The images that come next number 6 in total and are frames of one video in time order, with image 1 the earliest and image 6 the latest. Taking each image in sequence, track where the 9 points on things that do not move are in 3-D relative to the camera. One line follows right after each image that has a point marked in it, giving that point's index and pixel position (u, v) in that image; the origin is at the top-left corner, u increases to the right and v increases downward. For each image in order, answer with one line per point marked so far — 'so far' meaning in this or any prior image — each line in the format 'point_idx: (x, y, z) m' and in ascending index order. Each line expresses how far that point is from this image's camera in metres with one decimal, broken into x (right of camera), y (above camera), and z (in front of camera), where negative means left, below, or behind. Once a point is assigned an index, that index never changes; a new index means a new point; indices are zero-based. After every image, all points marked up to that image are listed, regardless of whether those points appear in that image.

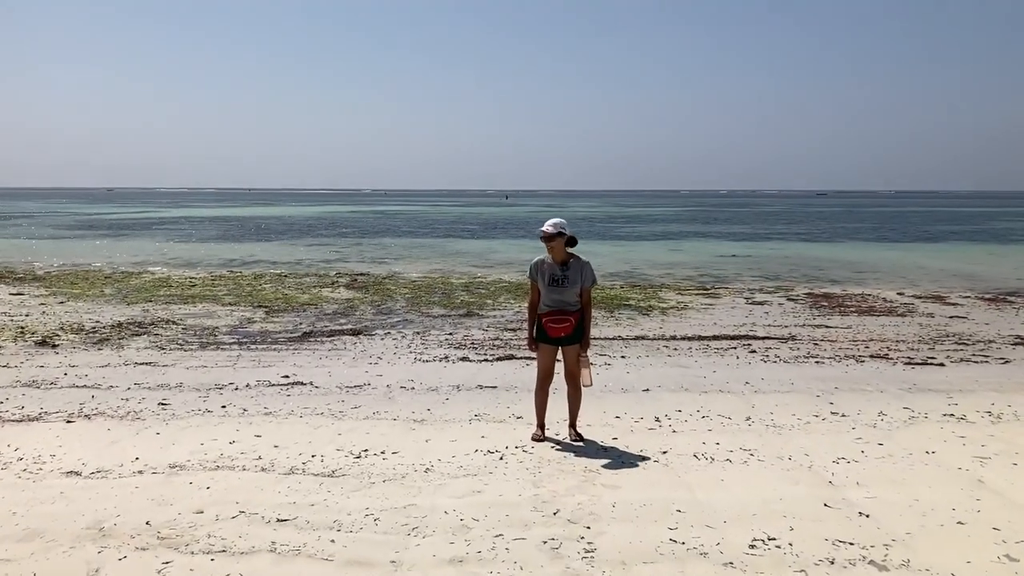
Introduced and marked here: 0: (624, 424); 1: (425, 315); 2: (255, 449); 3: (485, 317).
0: (+0.9, -1.1, +7.3) m
1: (-1.5, -0.5, +16.8) m
2: (-1.7, -1.1, +6.5) m
3: (-0.5, -0.5, +16.4) m
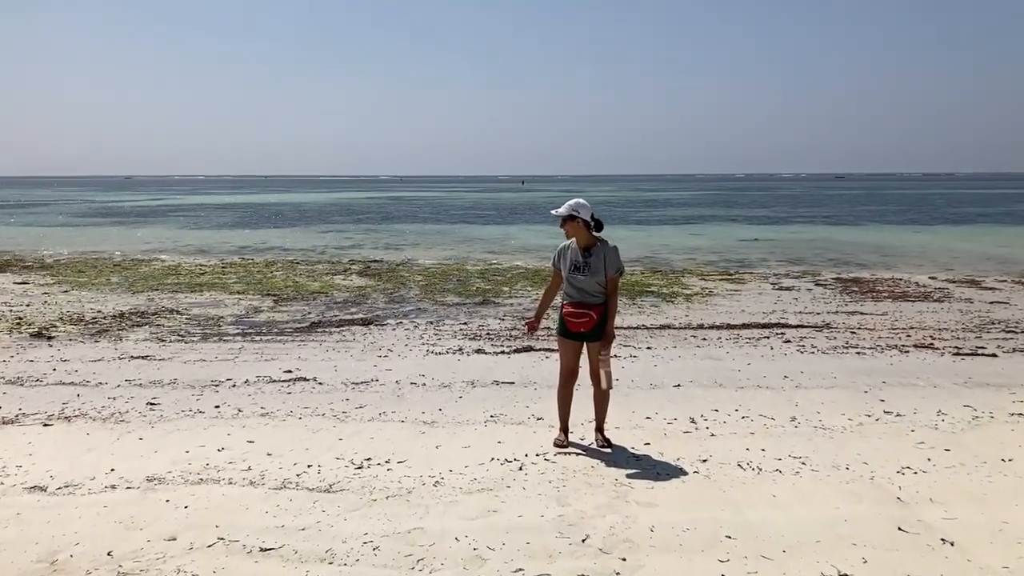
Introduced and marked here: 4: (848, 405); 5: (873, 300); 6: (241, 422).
0: (+1.0, -1.0, +6.6) m
1: (-1.2, -0.3, +16.1) m
2: (-1.6, -1.0, +5.8) m
3: (-0.2, -0.3, +15.7) m
4: (+2.6, -0.9, +7.4) m
5: (+6.6, -0.2, +17.4) m
6: (-2.0, -1.0, +6.9) m
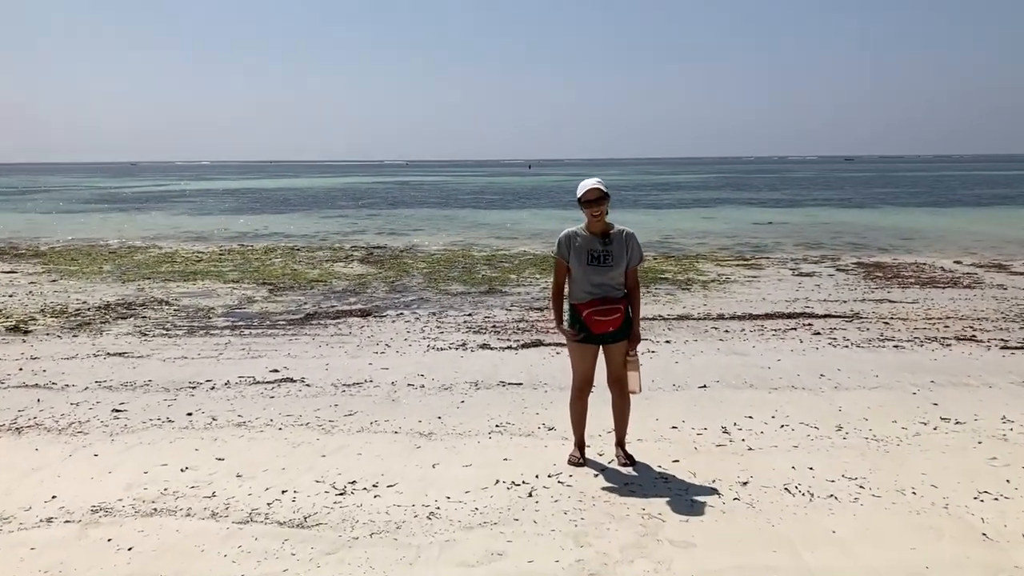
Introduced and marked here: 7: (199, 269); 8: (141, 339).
0: (+1.0, -0.9, +5.8) m
1: (-1.1, -0.1, +15.3) m
2: (-1.6, -1.0, +5.0) m
3: (0.0, -0.1, +14.9) m
4: (+2.7, -0.8, +6.5) m
5: (+6.7, 0.0, +16.5) m
6: (-1.9, -0.9, +6.1) m
7: (-6.6, +0.4, +20.0) m
8: (-4.2, -0.6, +10.8) m
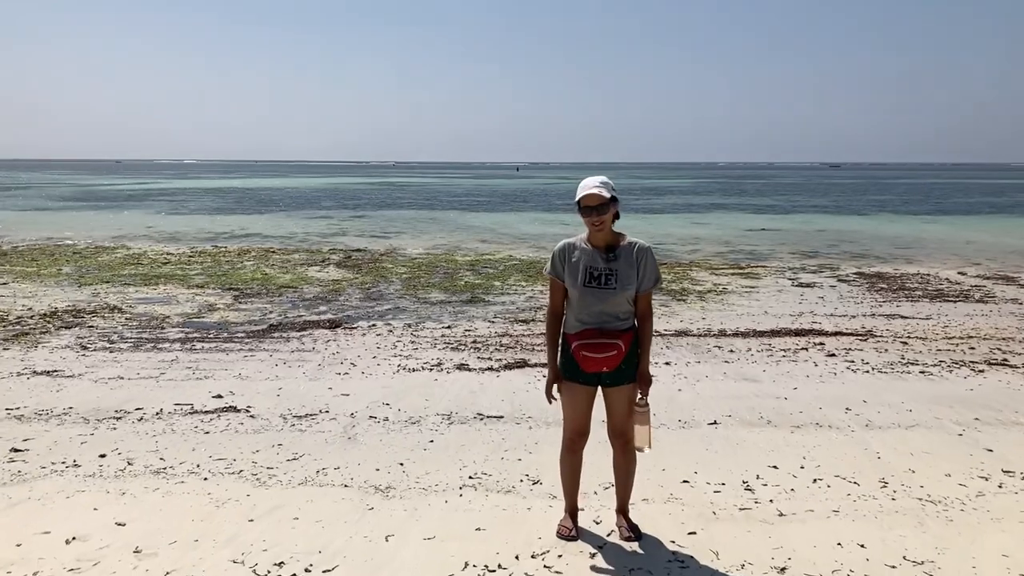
0: (+0.9, -1.0, +4.7) m
1: (-1.4, -0.2, +14.2) m
2: (-1.7, -1.1, +3.9) m
3: (-0.3, -0.2, +13.8) m
4: (+2.5, -1.0, +5.5) m
5: (+6.5, -0.2, +15.5) m
6: (-2.0, -1.0, +5.0) m
7: (-6.9, +0.3, +18.8) m
8: (-4.4, -0.7, +9.6) m
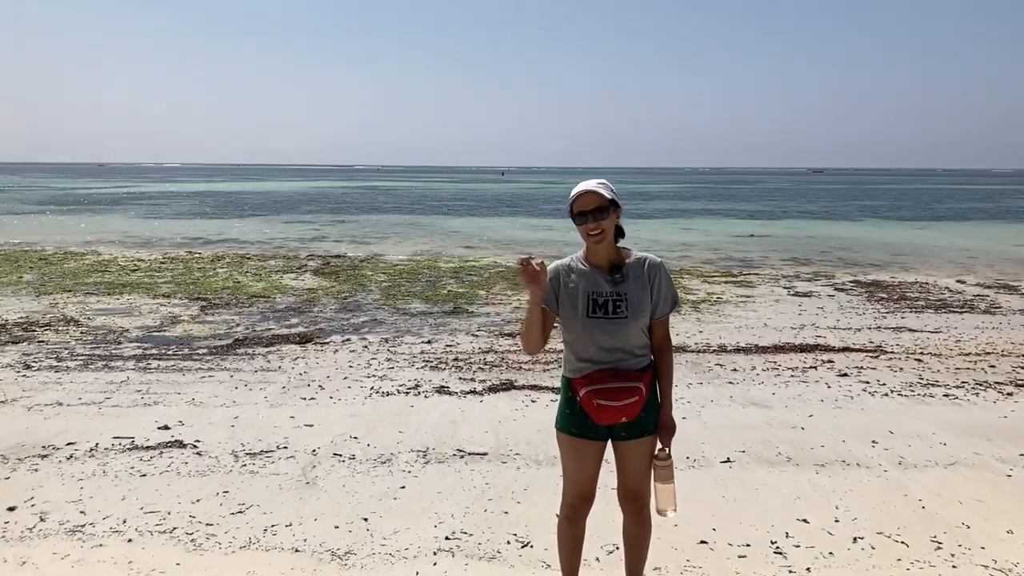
0: (+0.9, -1.2, +3.9) m
1: (-1.6, -0.4, +13.4) m
2: (-1.7, -1.2, +3.1) m
3: (-0.5, -0.4, +13.0) m
4: (+2.5, -1.1, +4.7) m
5: (+6.2, -0.4, +14.8) m
6: (-2.1, -1.1, +4.1) m
7: (-7.2, +0.2, +17.9) m
8: (-4.5, -0.8, +8.7) m
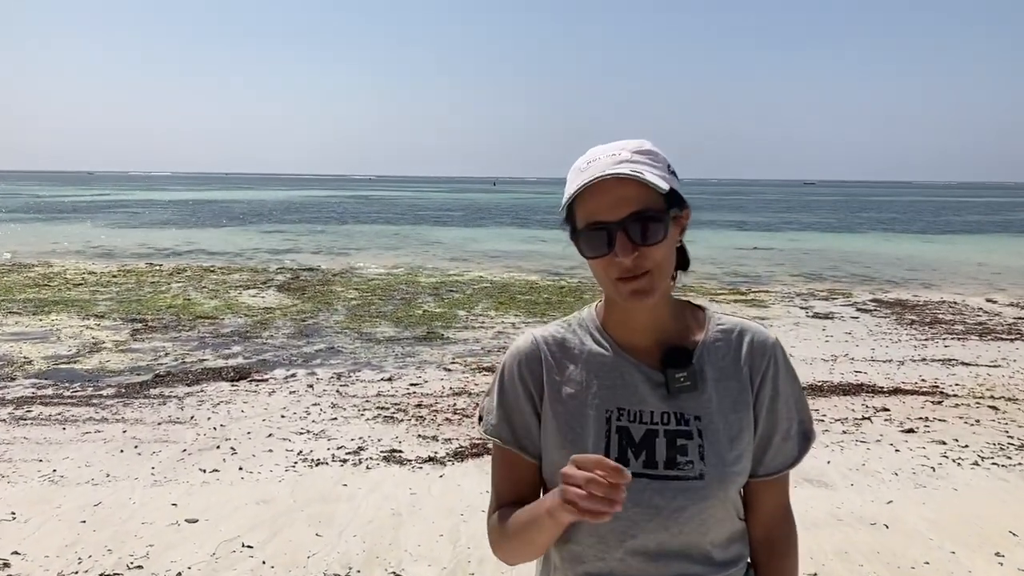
0: (+0.7, -1.3, +2.0) m
1: (-1.8, -0.6, +11.5) m
2: (-1.9, -1.4, +1.1) m
3: (-0.7, -0.6, +11.1) m
4: (+2.3, -1.3, +2.8) m
5: (+6.0, -0.7, +12.9) m
6: (-2.2, -1.3, +2.2) m
7: (-7.4, -0.1, +15.9) m
8: (-4.7, -1.0, +6.8) m
